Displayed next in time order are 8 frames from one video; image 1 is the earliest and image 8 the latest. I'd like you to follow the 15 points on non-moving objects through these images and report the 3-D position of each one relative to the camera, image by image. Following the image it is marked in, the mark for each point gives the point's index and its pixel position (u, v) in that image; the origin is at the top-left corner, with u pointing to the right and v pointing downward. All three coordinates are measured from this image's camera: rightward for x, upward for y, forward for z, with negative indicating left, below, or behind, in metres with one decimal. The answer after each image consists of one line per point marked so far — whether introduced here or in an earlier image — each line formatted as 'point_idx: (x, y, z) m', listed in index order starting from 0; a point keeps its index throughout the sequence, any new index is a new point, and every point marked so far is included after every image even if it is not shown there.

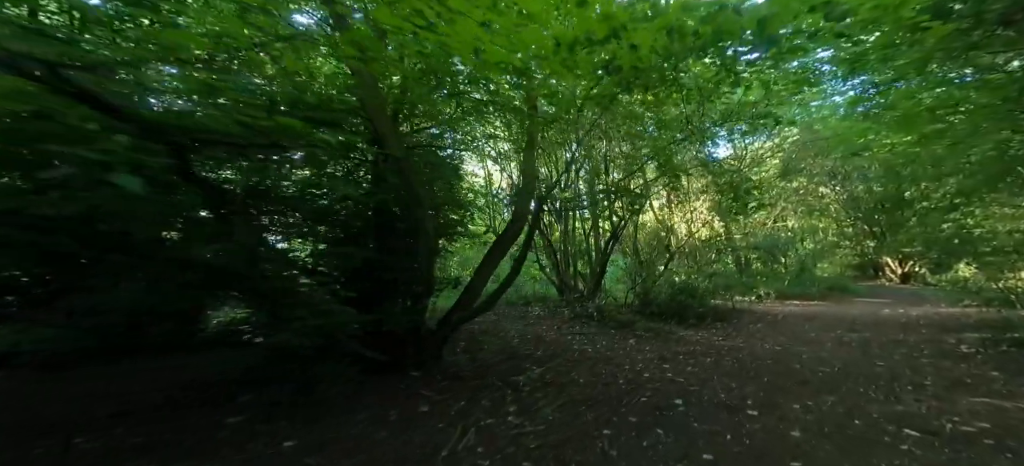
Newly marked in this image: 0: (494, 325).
0: (-0.4, -1.8, +7.1) m
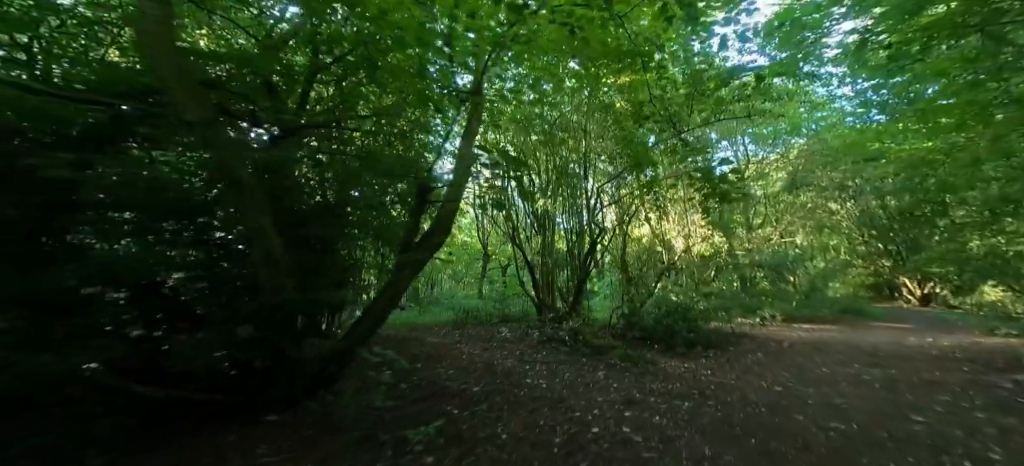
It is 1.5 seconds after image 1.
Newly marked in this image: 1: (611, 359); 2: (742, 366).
0: (-1.1, -2.0, +6.1) m
1: (+1.6, -2.1, +6.0) m
2: (+3.7, -2.2, +5.9) m
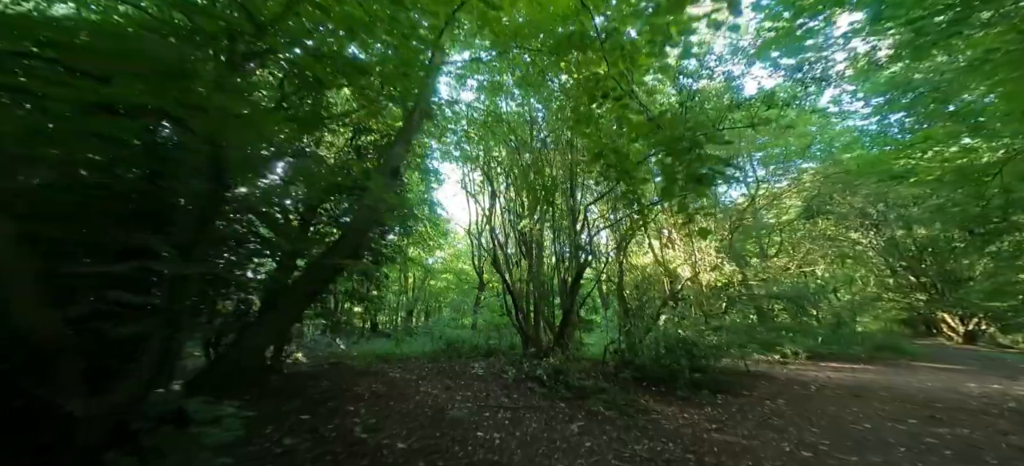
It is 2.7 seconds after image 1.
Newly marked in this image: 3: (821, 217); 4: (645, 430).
0: (-1.6, -2.2, +5.1) m
1: (+1.1, -2.4, +5.0) m
2: (+3.2, -2.4, +4.7) m
3: (+11.8, +0.6, +13.9) m
4: (+1.5, -2.2, +4.1) m
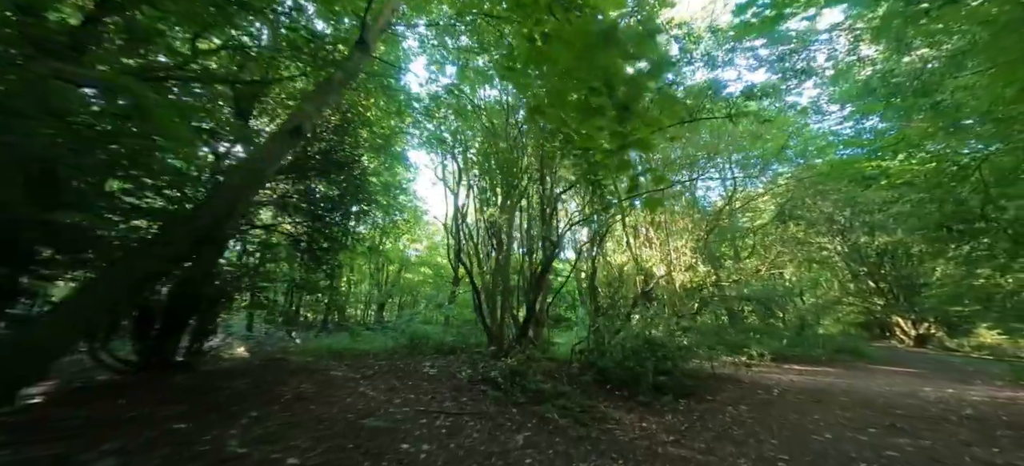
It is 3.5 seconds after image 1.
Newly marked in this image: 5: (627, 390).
0: (-2.3, -2.0, +4.6) m
1: (+0.5, -2.3, +4.6) m
2: (+2.6, -2.4, +4.5) m
3: (+10.8, +0.5, +14.0) m
4: (+0.9, -2.2, +3.7) m
5: (+2.6, -3.5, +8.1) m
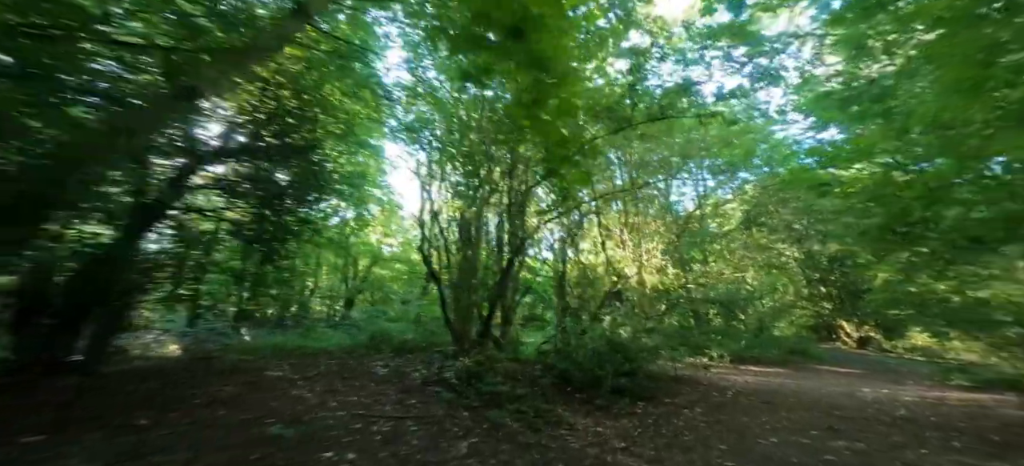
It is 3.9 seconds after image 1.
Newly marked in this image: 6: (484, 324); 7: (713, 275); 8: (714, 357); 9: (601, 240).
0: (-2.8, -1.9, +4.3) m
1: (-0.1, -2.2, +4.4) m
2: (+2.0, -2.4, +4.4) m
3: (+9.7, +0.2, +14.4) m
4: (+0.3, -2.1, +3.5) m
5: (+1.7, -3.5, +8.0) m
6: (-0.8, -2.5, +10.0) m
7: (+7.5, -1.5, +13.4) m
8: (+6.8, -4.1, +12.0) m
9: (+3.4, -0.3, +13.2) m
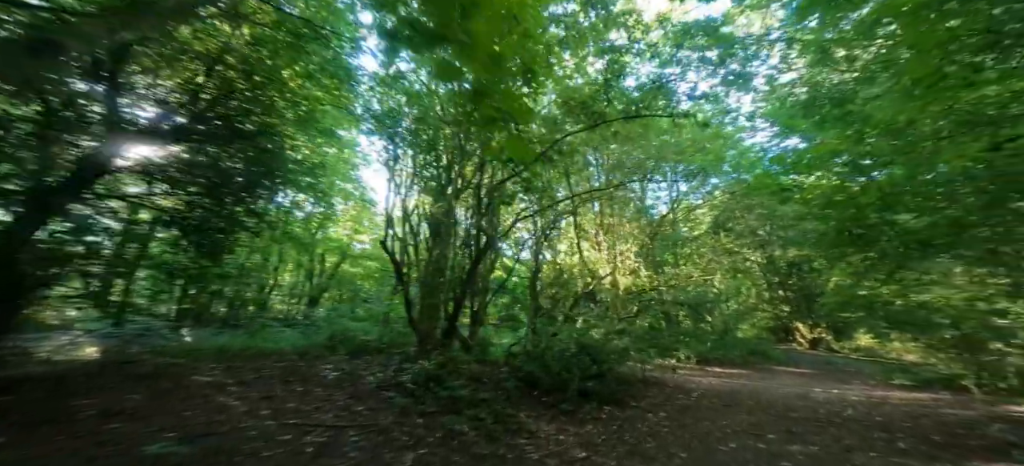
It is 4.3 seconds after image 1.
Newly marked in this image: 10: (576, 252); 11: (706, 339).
0: (-3.3, -1.8, +3.8) m
1: (-0.6, -2.1, +4.1) m
2: (+1.5, -2.4, +4.2) m
3: (+8.6, +0.1, +14.6) m
4: (-0.1, -2.0, +3.3) m
5: (+1.0, -3.5, +7.8) m
6: (-1.7, -2.5, +9.7) m
7: (+6.4, -1.6, +13.5) m
8: (+5.8, -4.2, +12.1) m
9: (+2.4, -0.3, +13.1) m
10: (+2.2, -0.6, +12.8) m
11: (+6.7, -3.6, +12.1) m
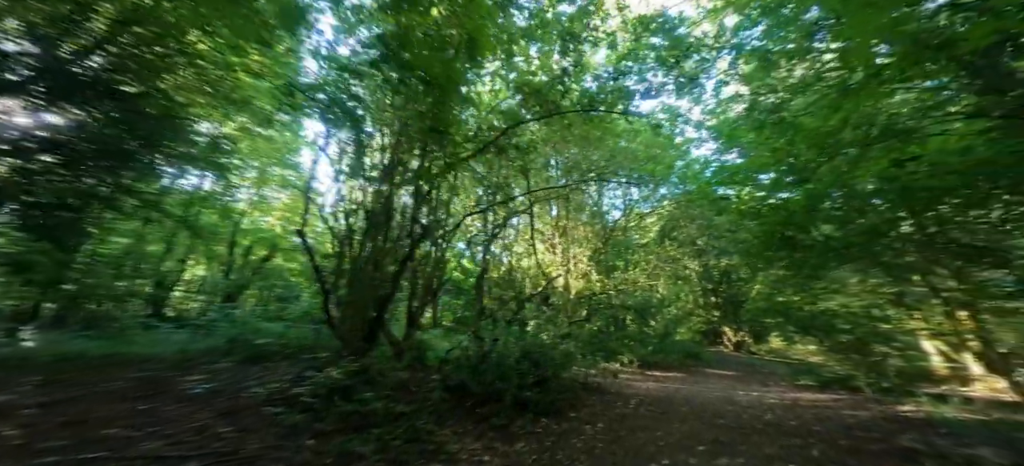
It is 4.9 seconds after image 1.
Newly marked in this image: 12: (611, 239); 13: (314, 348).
0: (-4.1, -1.5, +2.8) m
1: (-1.5, -2.0, +3.4) m
2: (+0.6, -2.3, +3.7) m
3: (+6.5, -0.2, +15.0) m
4: (-0.8, -1.9, +2.6) m
5: (-0.3, -3.4, +7.3) m
6: (-3.2, -2.3, +8.8) m
7: (+4.5, -1.8, +13.6) m
8: (+3.9, -4.4, +12.1) m
9: (+0.5, -0.3, +12.7) m
10: (+0.4, -0.6, +12.3) m
11: (+4.8, -3.7, +12.2) m
12: (+3.7, -0.2, +14.1) m
13: (-4.7, -2.9, +9.0) m
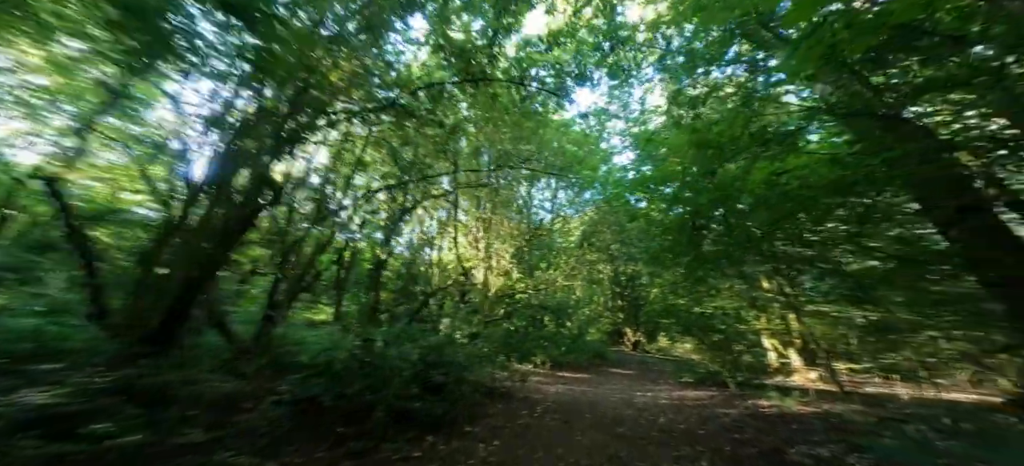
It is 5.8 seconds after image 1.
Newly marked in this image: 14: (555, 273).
0: (-4.9, -0.9, +0.8) m
1: (-2.5, -1.6, +1.9) m
2: (-0.5, -2.0, +2.7) m
3: (+3.2, -0.1, +14.9) m
4: (-1.7, -1.5, +1.3) m
5: (-2.3, -3.0, +5.9) m
6: (-5.3, -1.7, +6.9) m
7: (+1.3, -1.6, +13.1) m
8: (+0.9, -4.2, +11.5) m
9: (-2.3, +0.1, +11.4) m
10: (-2.4, -0.2, +11.0) m
11: (+1.8, -3.6, +11.8) m
12: (+0.6, 0.0, +13.5) m
13: (-6.8, -2.2, +6.7) m
14: (+1.7, -1.4, +13.9) m
